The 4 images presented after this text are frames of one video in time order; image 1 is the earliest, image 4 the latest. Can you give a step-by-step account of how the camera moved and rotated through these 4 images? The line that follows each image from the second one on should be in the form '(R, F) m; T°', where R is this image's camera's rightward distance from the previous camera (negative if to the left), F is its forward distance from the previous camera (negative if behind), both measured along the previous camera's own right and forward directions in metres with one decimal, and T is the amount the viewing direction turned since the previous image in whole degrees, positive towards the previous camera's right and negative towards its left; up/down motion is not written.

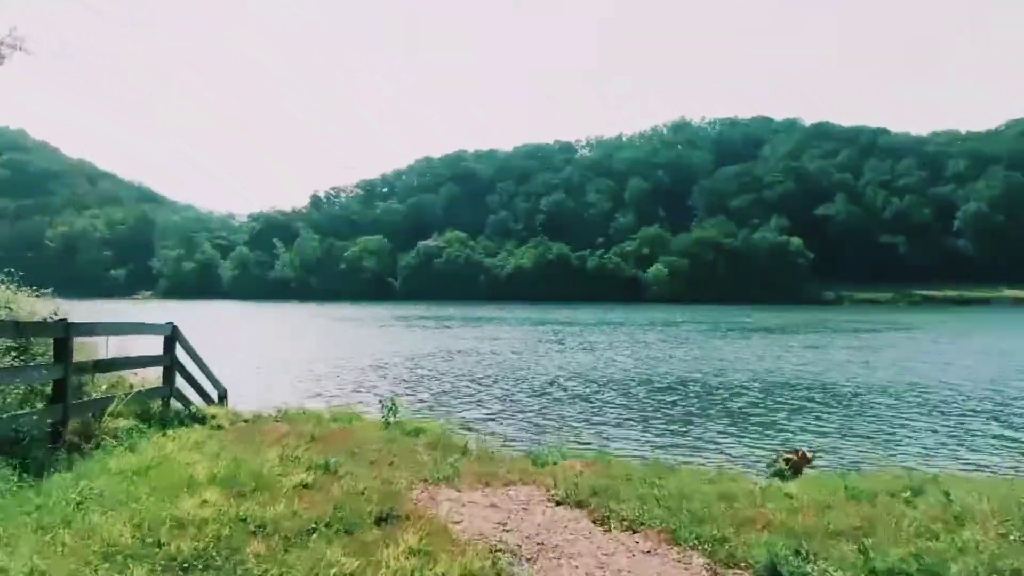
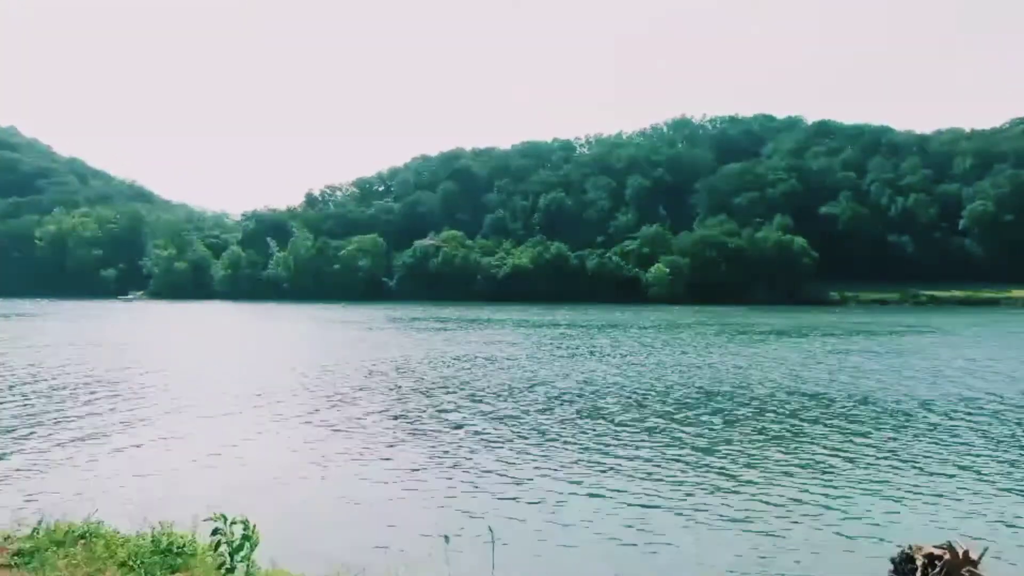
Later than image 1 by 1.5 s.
(+0.1, +2.4) m; 0°
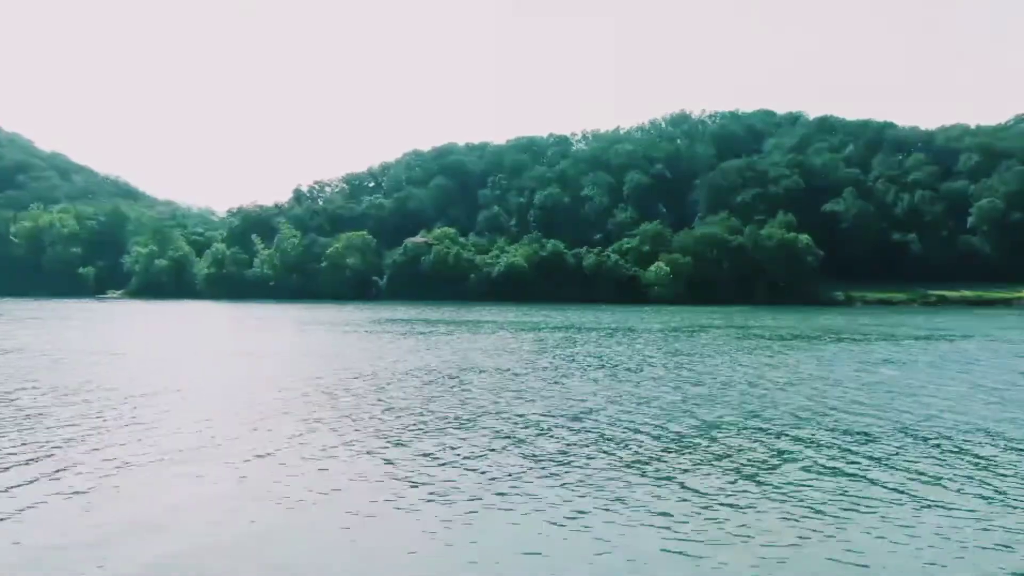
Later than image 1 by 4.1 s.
(+0.2, +4.2) m; 0°
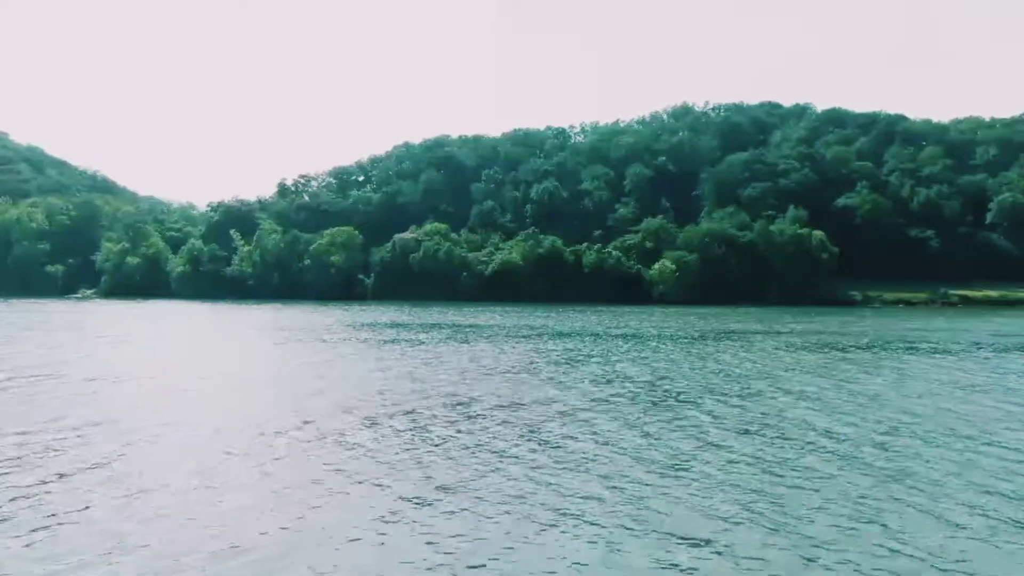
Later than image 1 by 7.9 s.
(+0.3, +6.8) m; 0°
